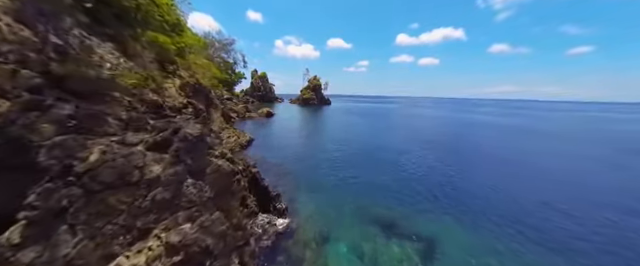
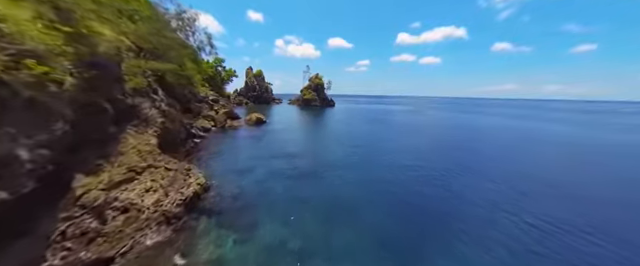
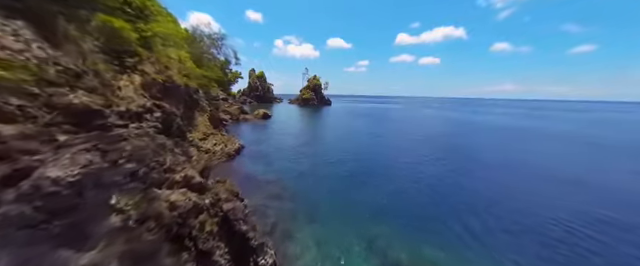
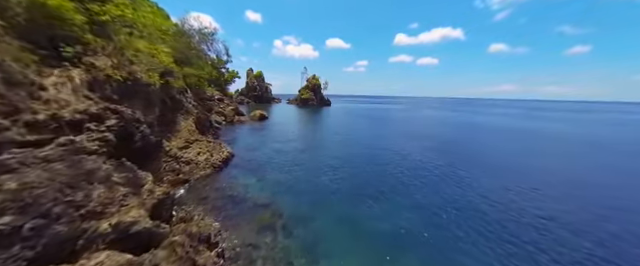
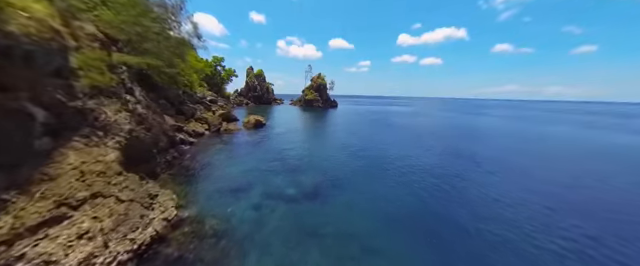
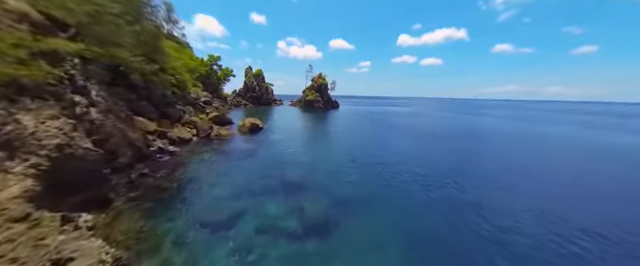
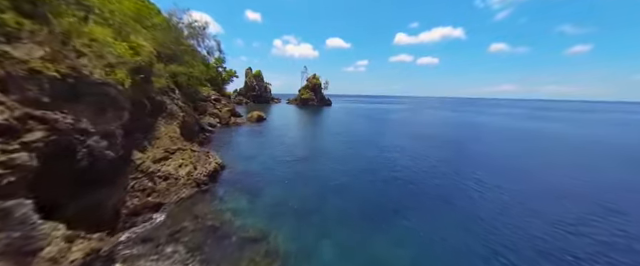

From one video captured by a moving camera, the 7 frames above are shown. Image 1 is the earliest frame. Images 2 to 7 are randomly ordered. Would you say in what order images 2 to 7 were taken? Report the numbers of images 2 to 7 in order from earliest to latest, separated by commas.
3, 4, 7, 2, 5, 6
